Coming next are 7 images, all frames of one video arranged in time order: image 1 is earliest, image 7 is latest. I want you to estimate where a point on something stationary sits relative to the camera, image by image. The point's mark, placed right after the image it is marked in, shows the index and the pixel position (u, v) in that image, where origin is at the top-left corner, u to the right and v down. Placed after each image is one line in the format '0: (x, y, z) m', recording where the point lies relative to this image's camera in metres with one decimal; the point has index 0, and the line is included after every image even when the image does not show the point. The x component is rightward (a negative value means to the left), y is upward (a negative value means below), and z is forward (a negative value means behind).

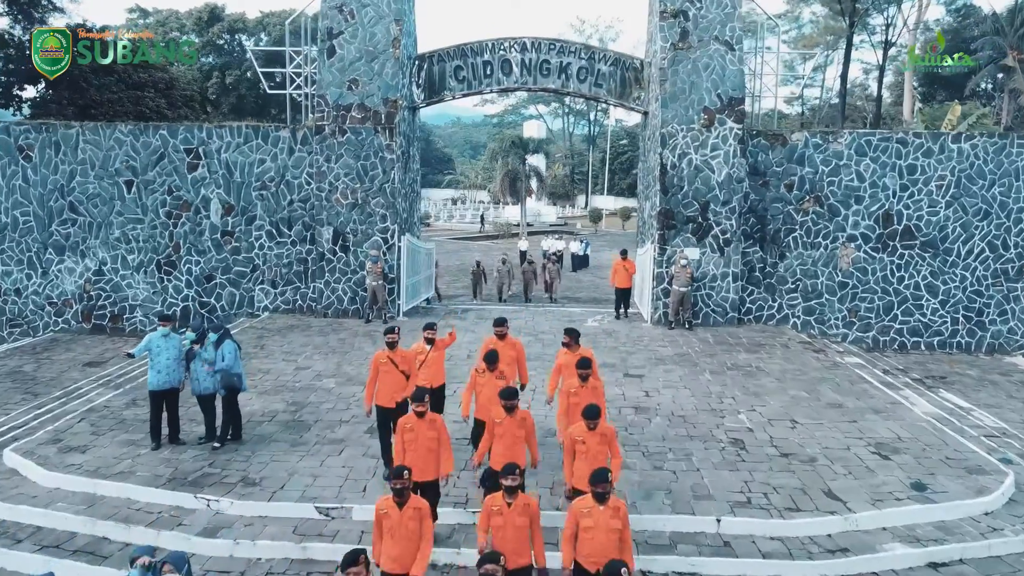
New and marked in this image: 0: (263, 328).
0: (-4.1, -0.7, +12.0) m
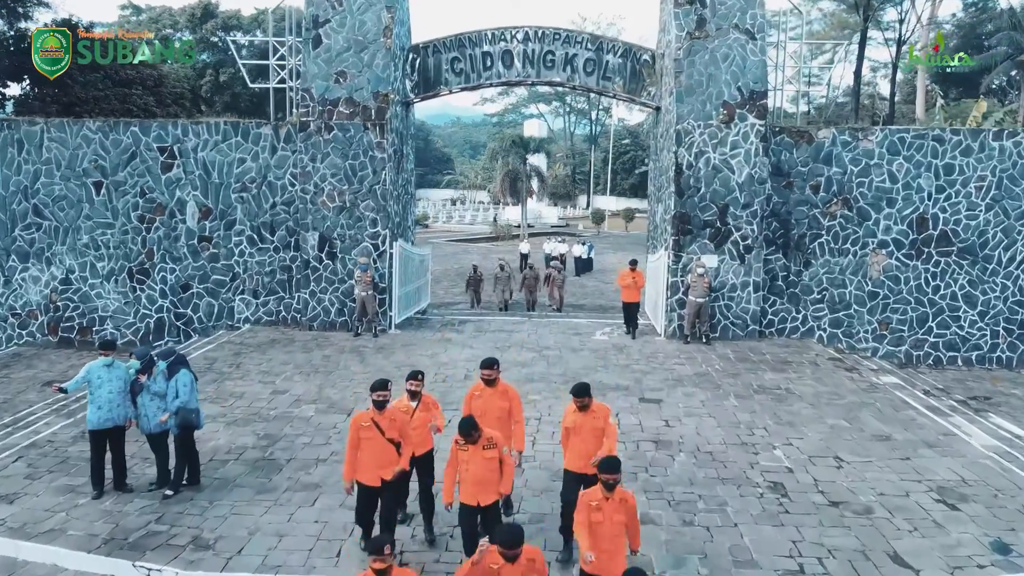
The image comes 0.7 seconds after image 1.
0: (-4.0, -0.8, +11.0) m
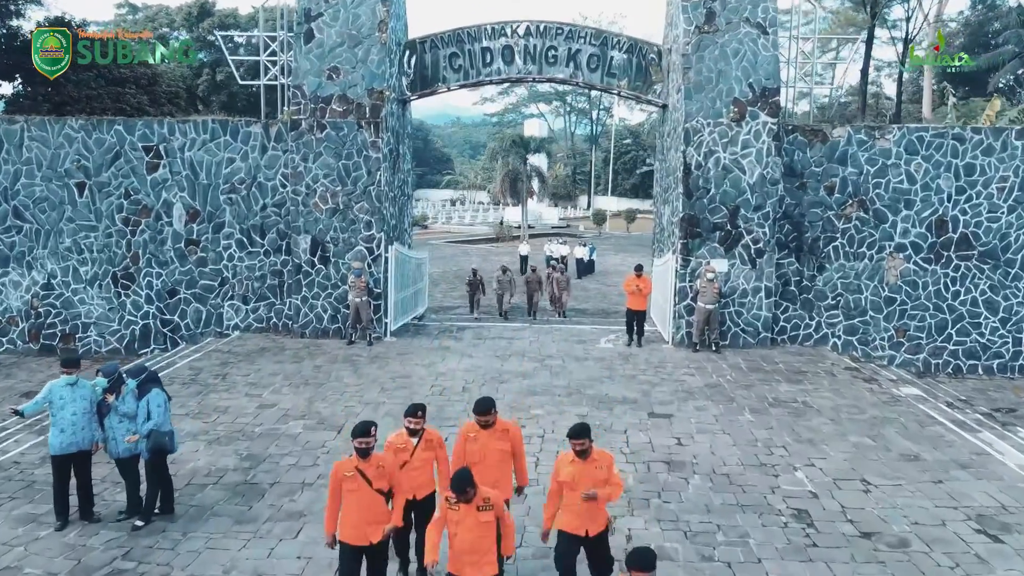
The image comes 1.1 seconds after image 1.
0: (-4.0, -0.9, +10.5) m
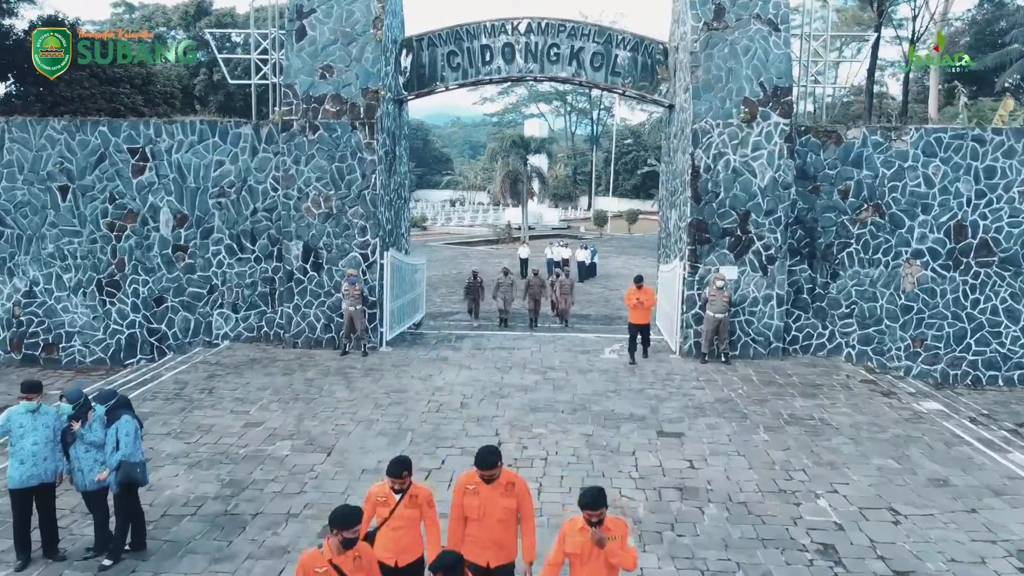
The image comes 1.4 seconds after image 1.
0: (-4.0, -1.0, +10.1) m
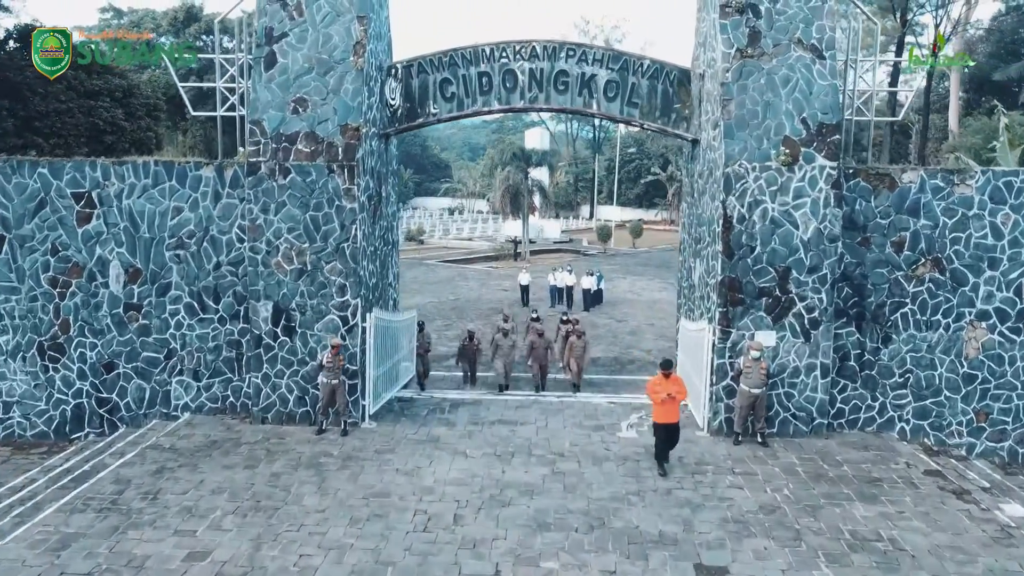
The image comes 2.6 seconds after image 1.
0: (-4.0, -1.9, +8.7) m
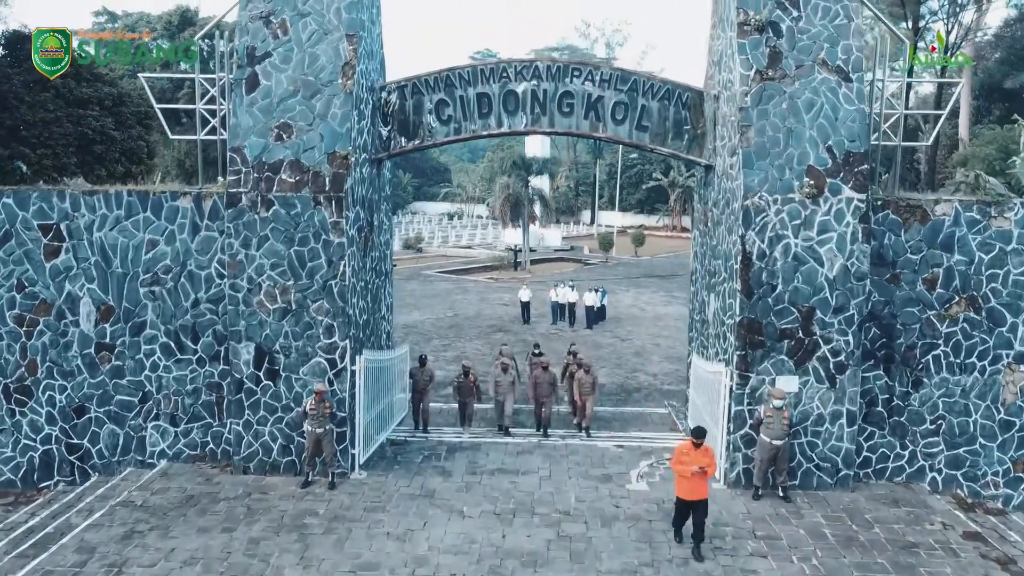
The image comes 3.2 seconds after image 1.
0: (-4.0, -2.3, +8.0) m
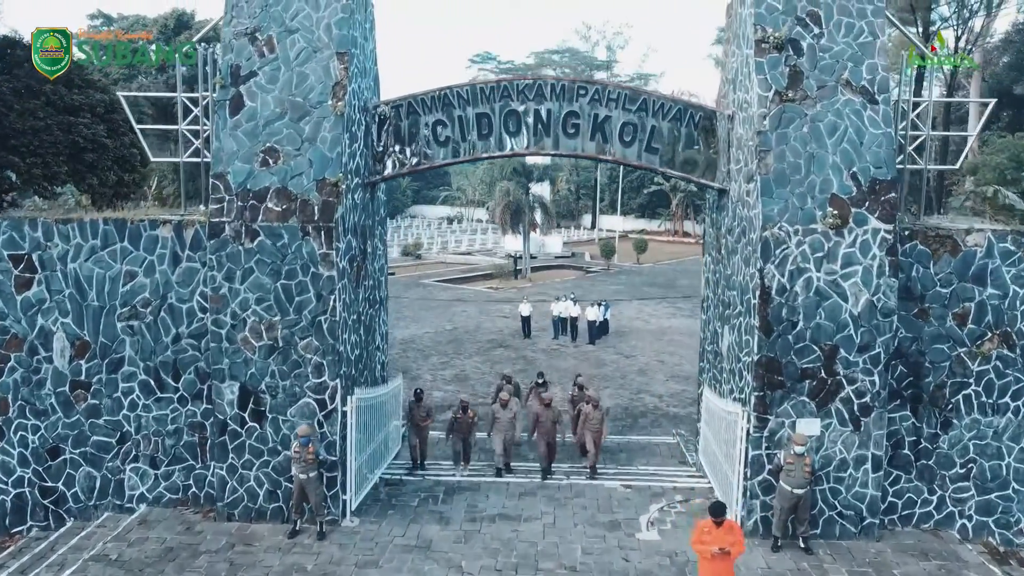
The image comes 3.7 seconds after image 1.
0: (-3.9, -2.7, +7.4) m
